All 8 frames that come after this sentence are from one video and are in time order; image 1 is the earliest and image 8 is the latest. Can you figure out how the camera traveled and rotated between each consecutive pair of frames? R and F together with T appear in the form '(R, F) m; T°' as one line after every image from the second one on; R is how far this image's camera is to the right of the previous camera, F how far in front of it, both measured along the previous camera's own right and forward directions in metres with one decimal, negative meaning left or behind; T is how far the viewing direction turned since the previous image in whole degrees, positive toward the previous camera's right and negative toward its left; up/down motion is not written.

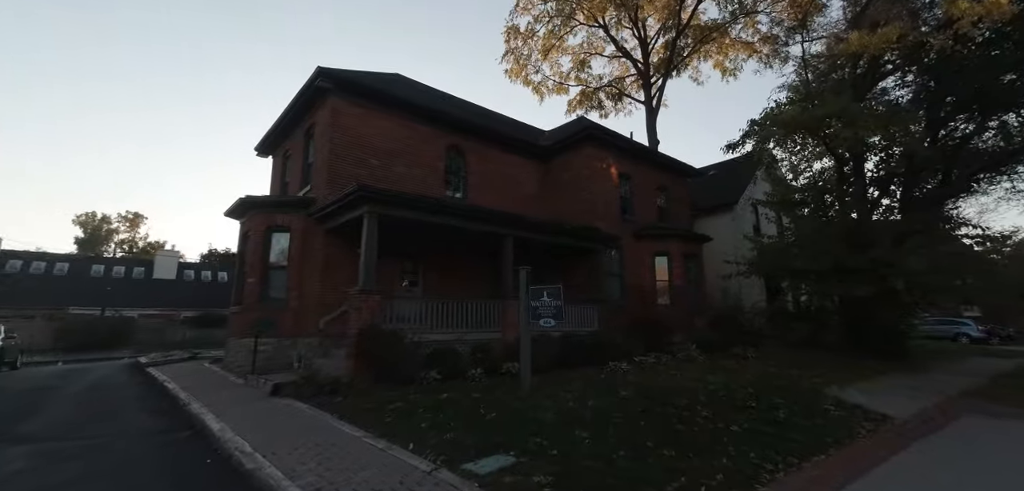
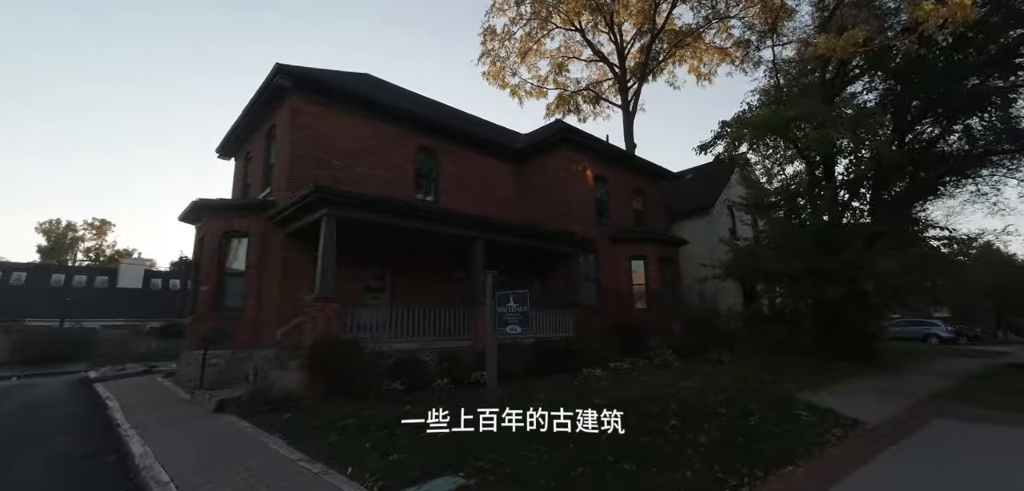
(+0.3, +0.3) m; +2°
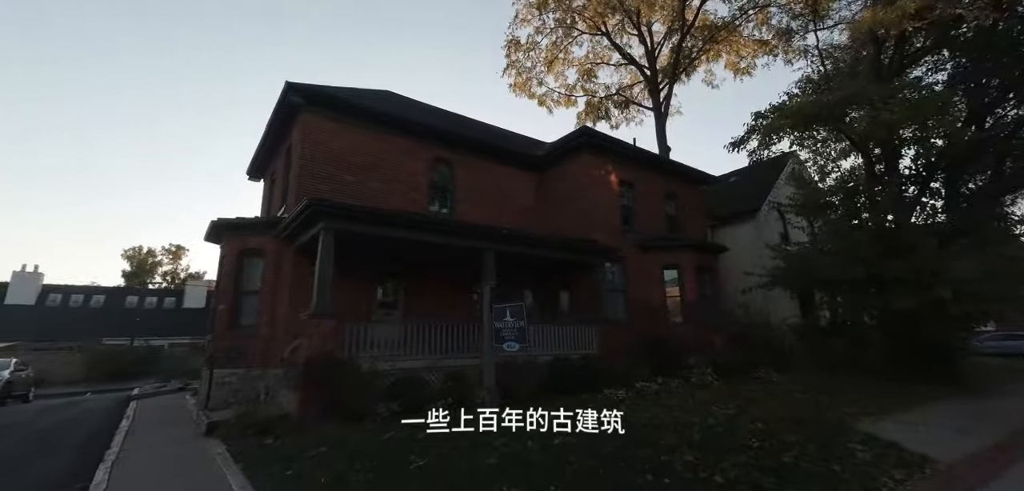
(+0.7, +0.6) m; -6°
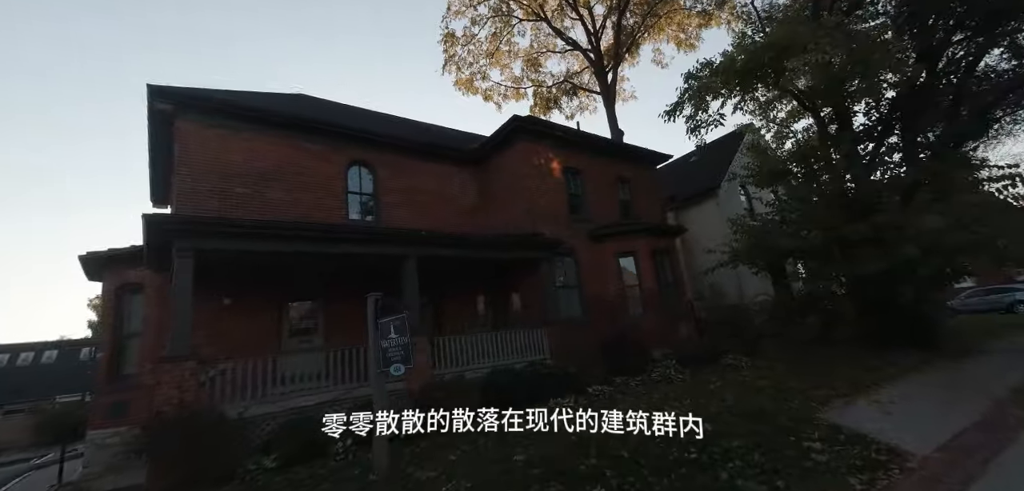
(+1.3, +1.1) m; +2°
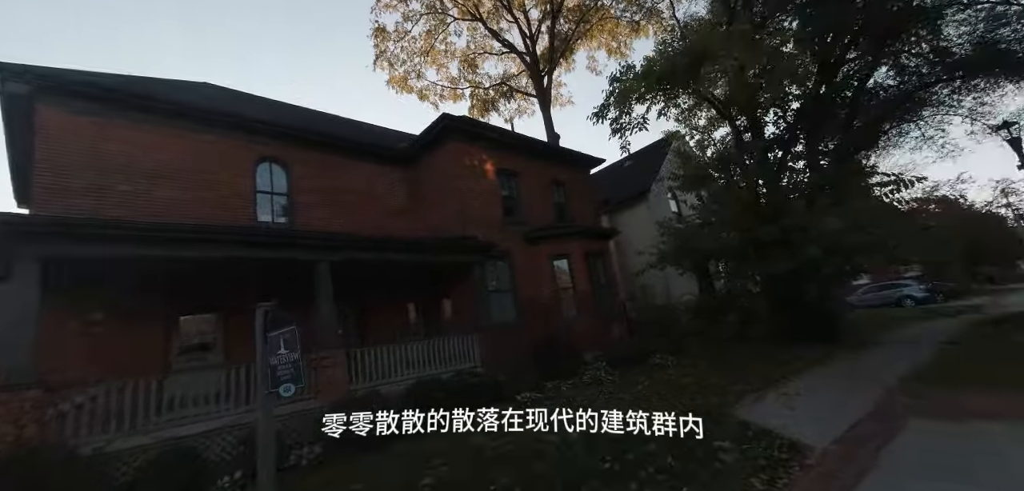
(+0.4, +0.3) m; +7°
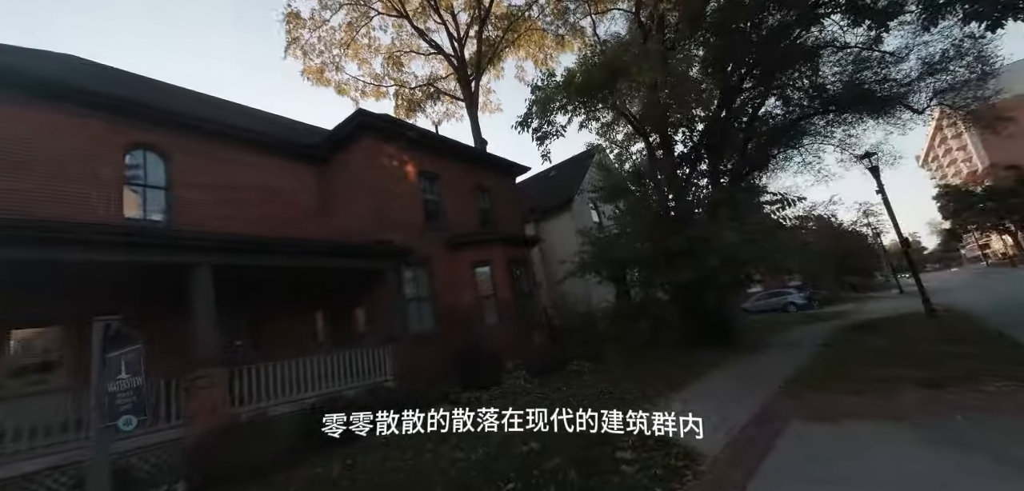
(+0.3, +0.2) m; +9°
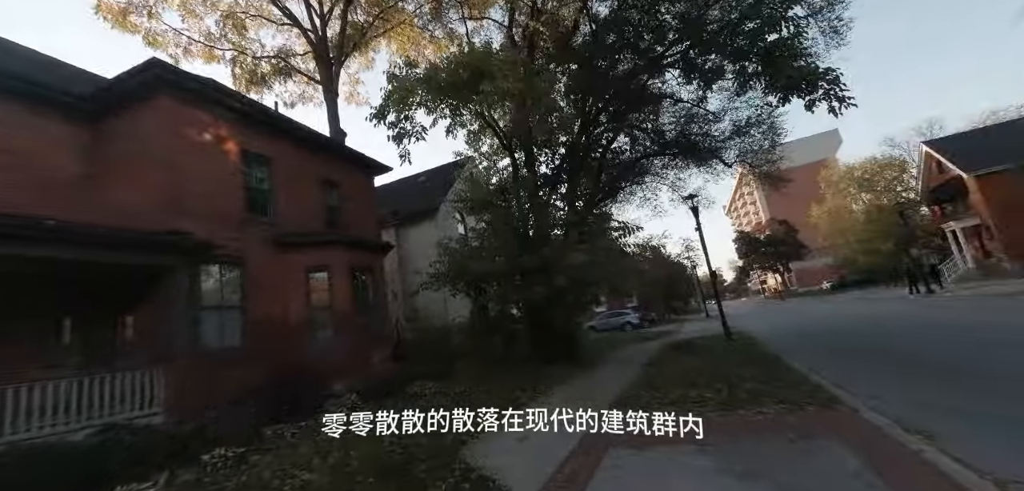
(+0.6, +0.7) m; +17°
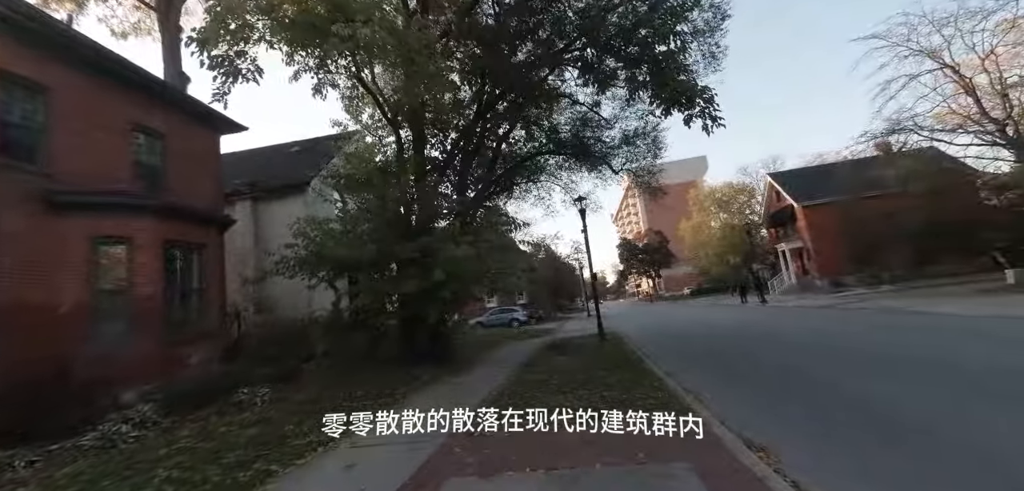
(+0.6, +1.0) m; +14°
